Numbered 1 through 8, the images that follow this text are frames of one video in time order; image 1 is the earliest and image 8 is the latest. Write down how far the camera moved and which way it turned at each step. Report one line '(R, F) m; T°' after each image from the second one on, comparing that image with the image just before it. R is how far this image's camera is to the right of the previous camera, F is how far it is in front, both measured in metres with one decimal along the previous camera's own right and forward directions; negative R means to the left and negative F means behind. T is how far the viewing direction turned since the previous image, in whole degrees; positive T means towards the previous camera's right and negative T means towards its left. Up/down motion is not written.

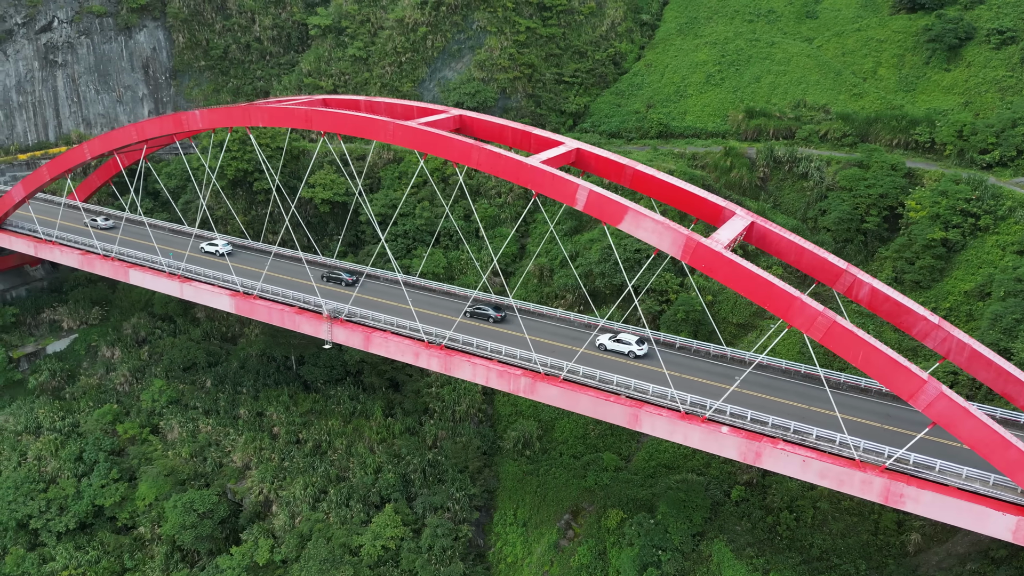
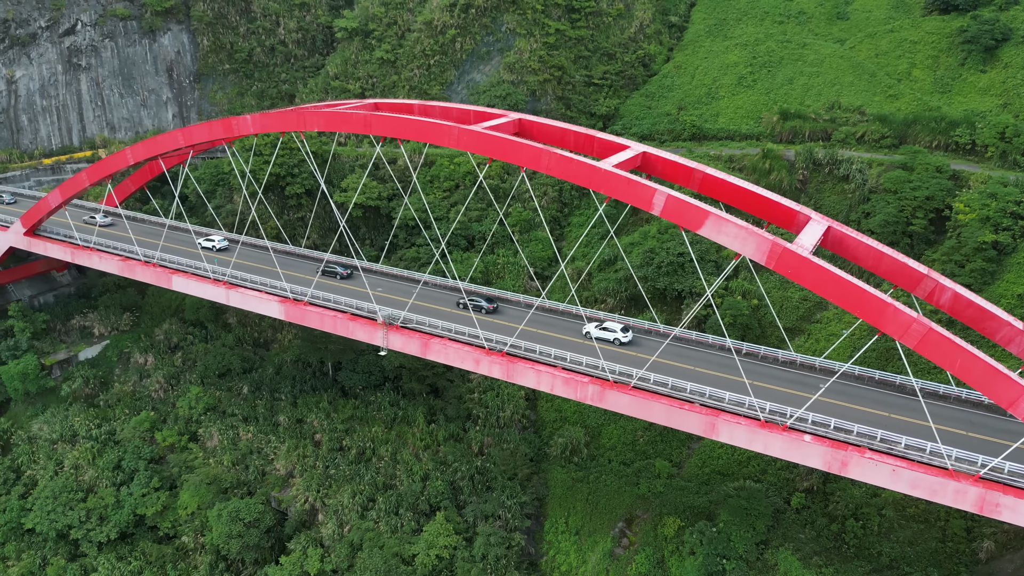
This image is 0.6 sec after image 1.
(-1.6, +0.2) m; -1°
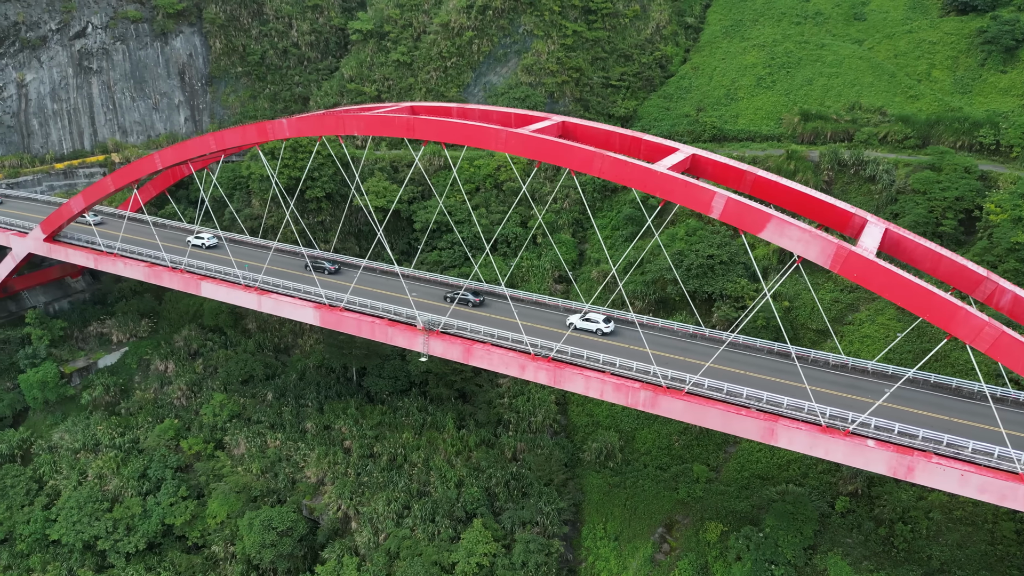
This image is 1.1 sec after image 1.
(-1.2, +0.2) m; 0°
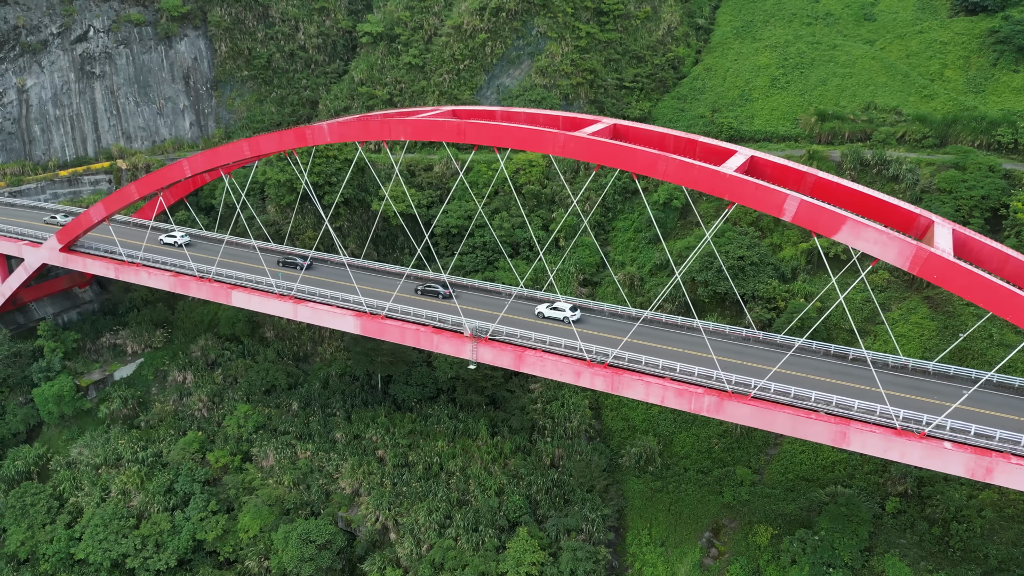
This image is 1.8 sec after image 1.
(-1.7, +0.3) m; +1°
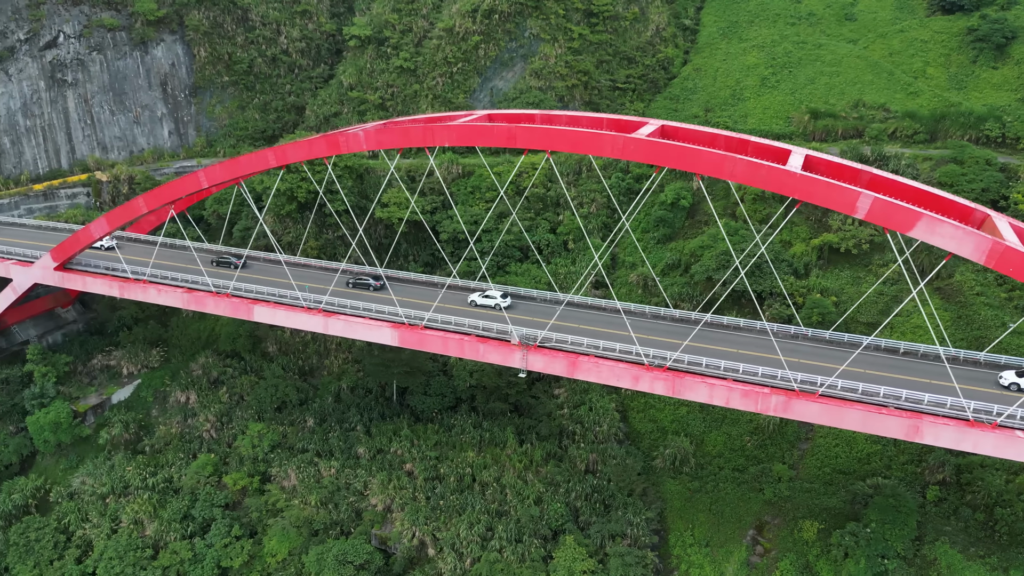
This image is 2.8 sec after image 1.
(-2.2, +0.4) m; +3°
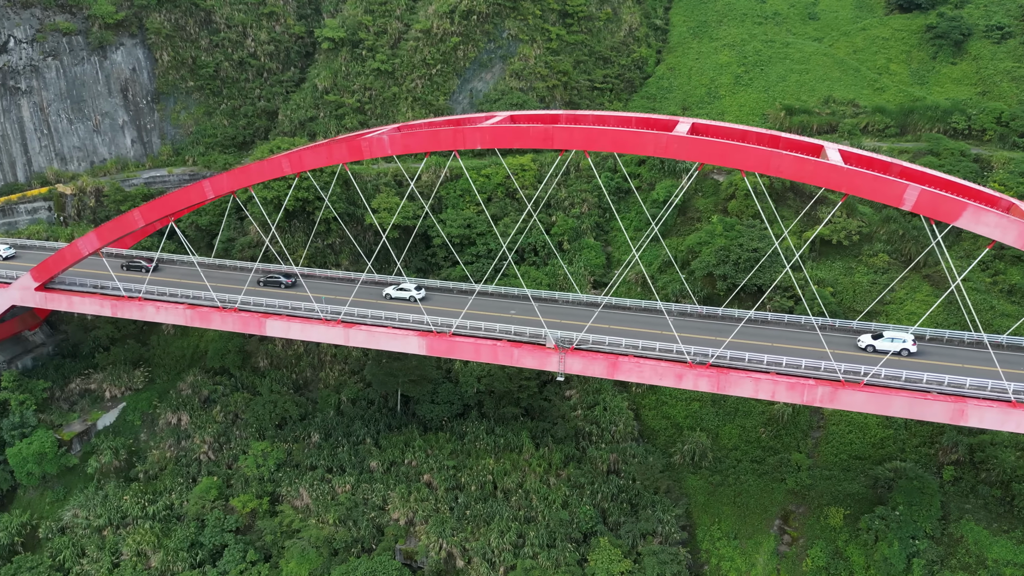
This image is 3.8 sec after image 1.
(-1.9, +0.3) m; +4°
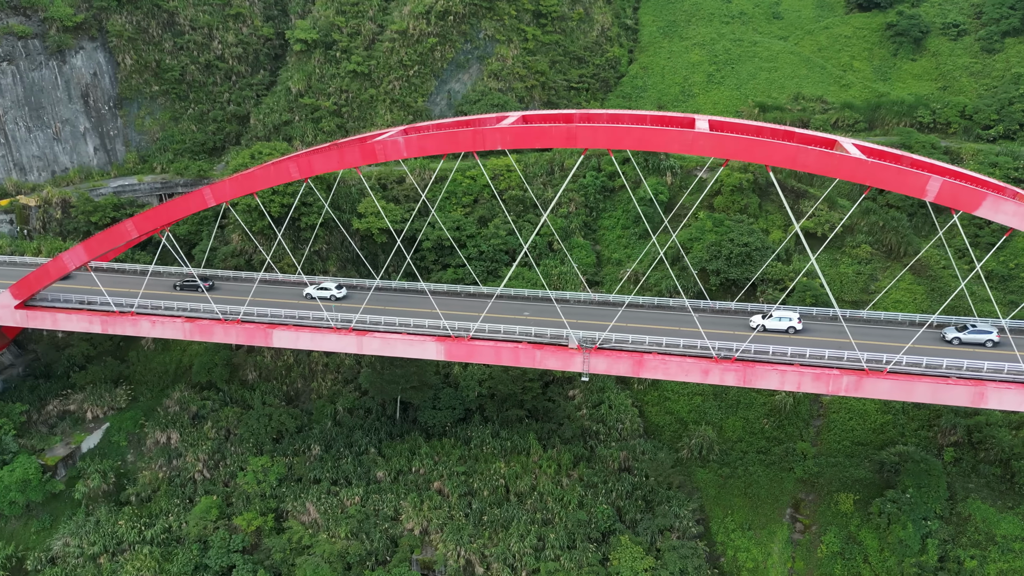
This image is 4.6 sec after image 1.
(-1.4, +0.2) m; +3°
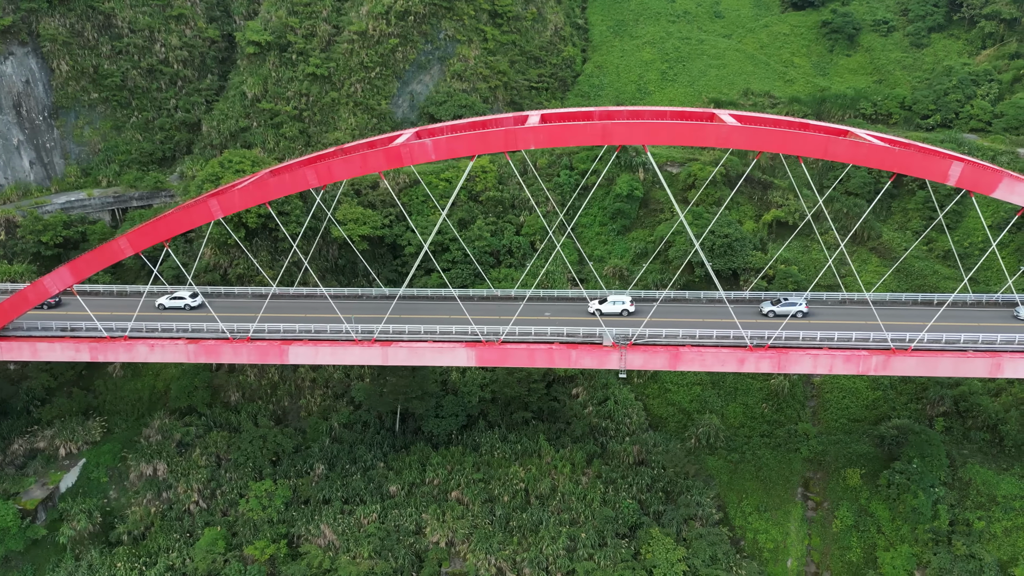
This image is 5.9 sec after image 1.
(-2.3, +0.3) m; +5°
